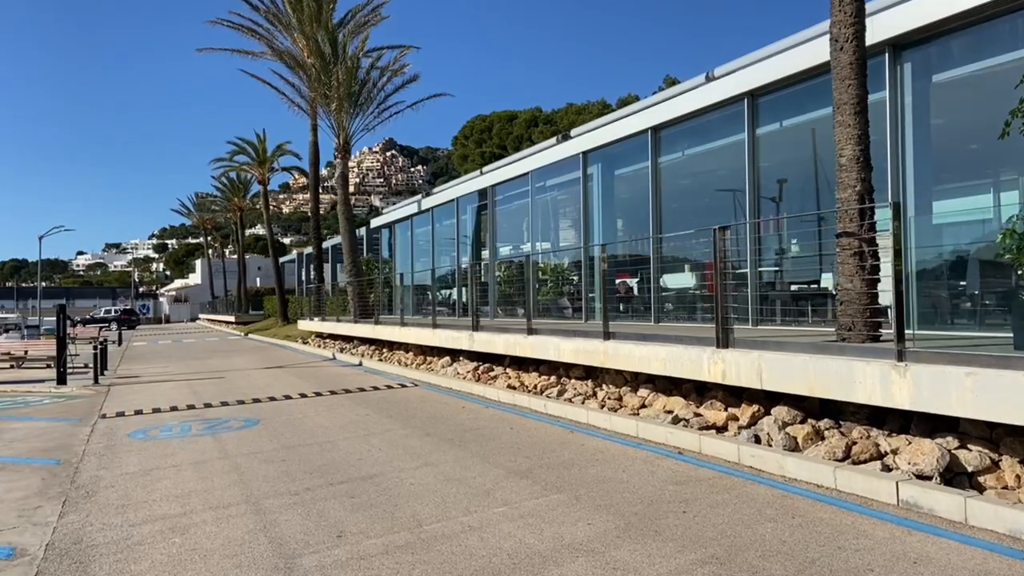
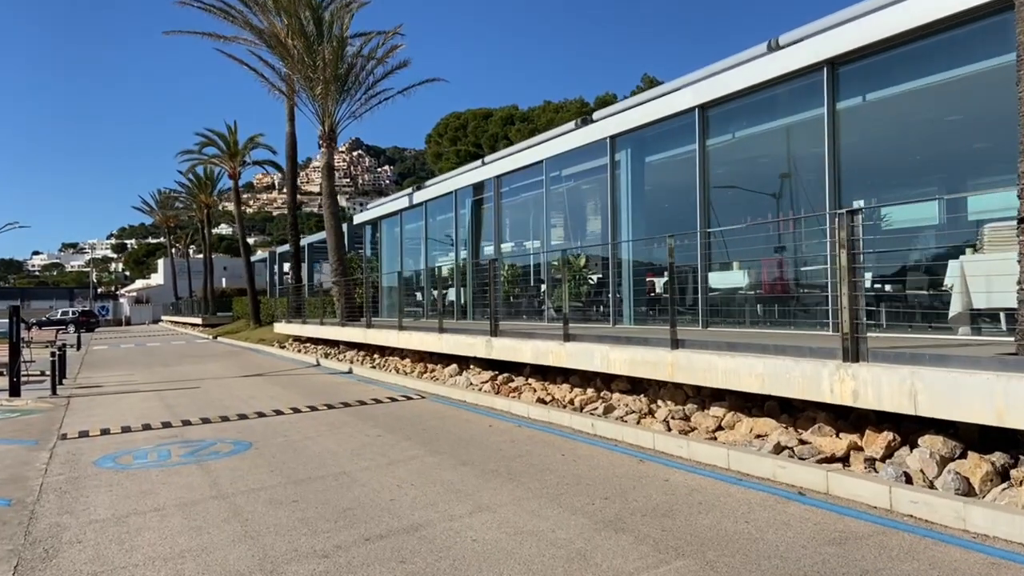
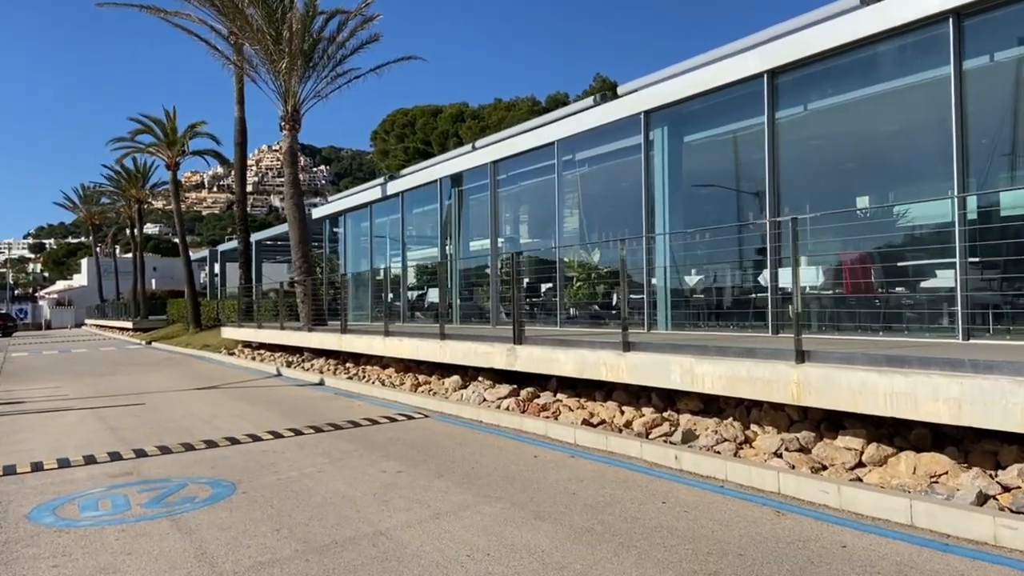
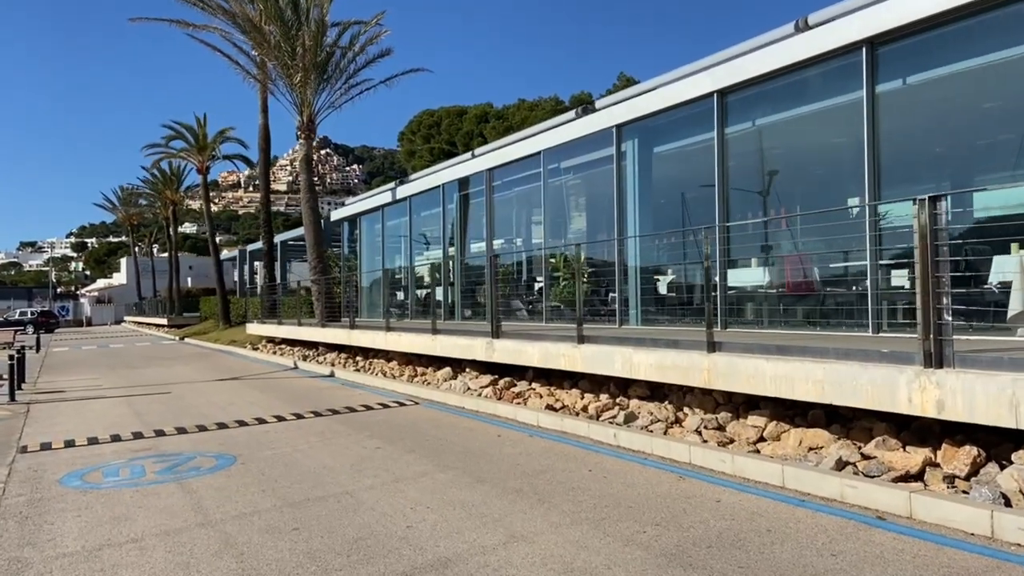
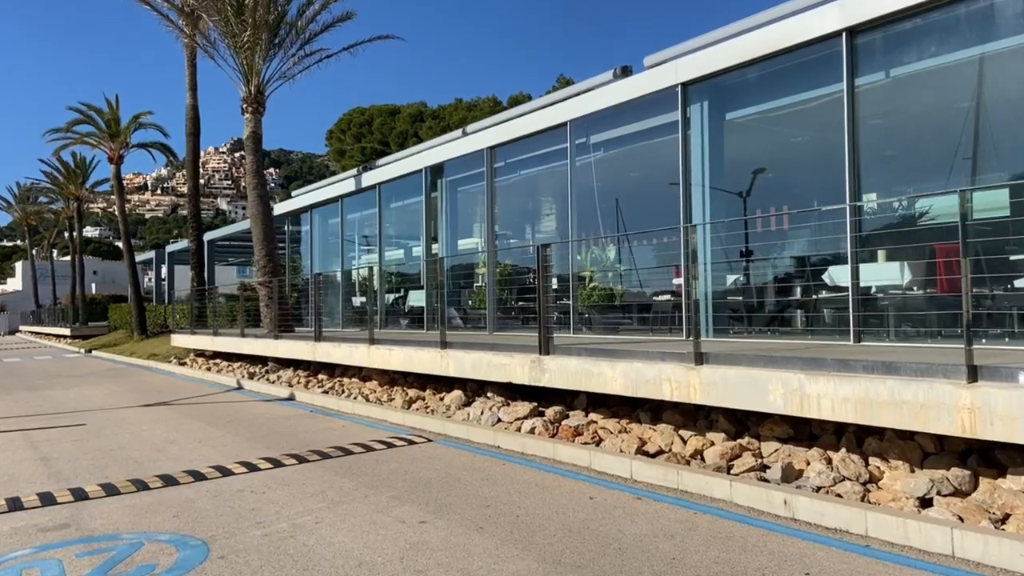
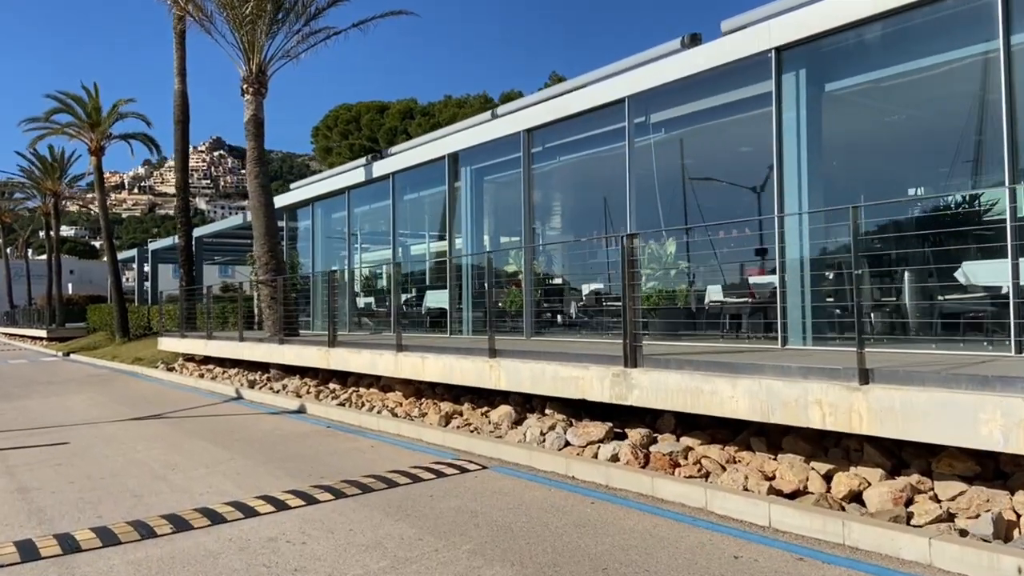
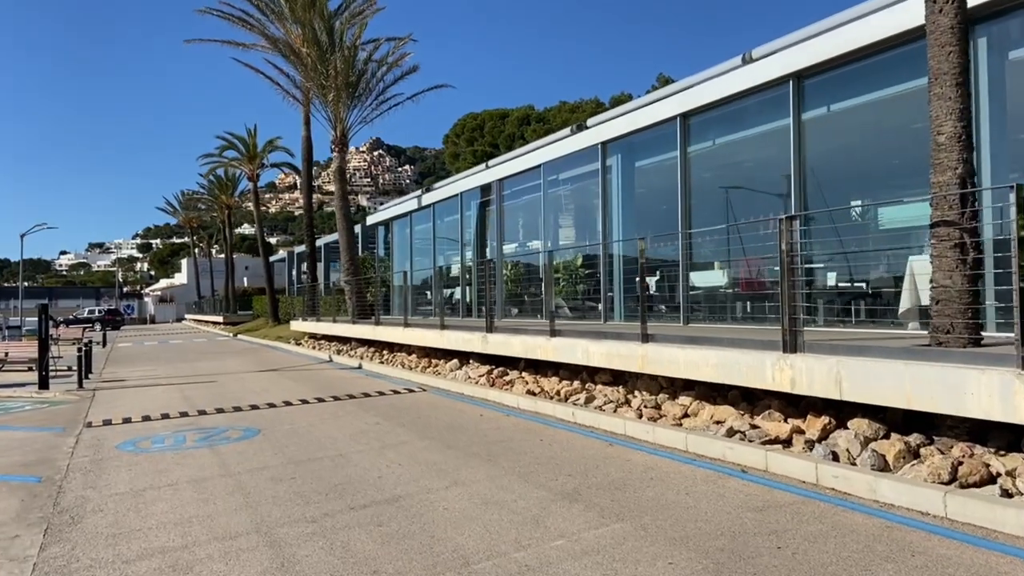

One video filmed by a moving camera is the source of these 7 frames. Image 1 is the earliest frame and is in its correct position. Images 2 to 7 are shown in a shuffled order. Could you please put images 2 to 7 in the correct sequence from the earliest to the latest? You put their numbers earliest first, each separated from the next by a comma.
7, 2, 4, 3, 5, 6
